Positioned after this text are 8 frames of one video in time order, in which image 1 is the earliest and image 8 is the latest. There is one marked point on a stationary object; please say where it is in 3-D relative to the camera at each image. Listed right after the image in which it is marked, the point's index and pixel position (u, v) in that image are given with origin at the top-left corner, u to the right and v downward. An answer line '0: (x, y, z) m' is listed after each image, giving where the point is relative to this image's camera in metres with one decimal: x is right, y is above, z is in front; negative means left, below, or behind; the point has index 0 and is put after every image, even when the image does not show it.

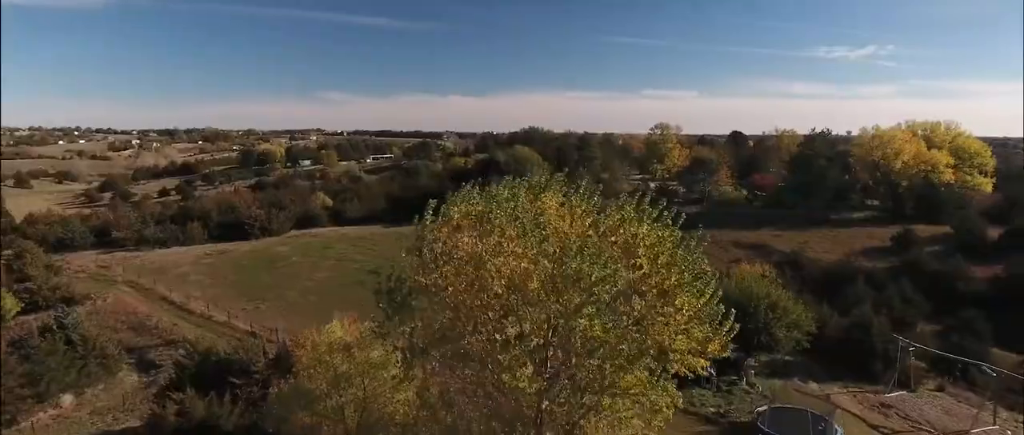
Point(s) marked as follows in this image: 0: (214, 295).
0: (-6.9, -1.9, +15.0) m
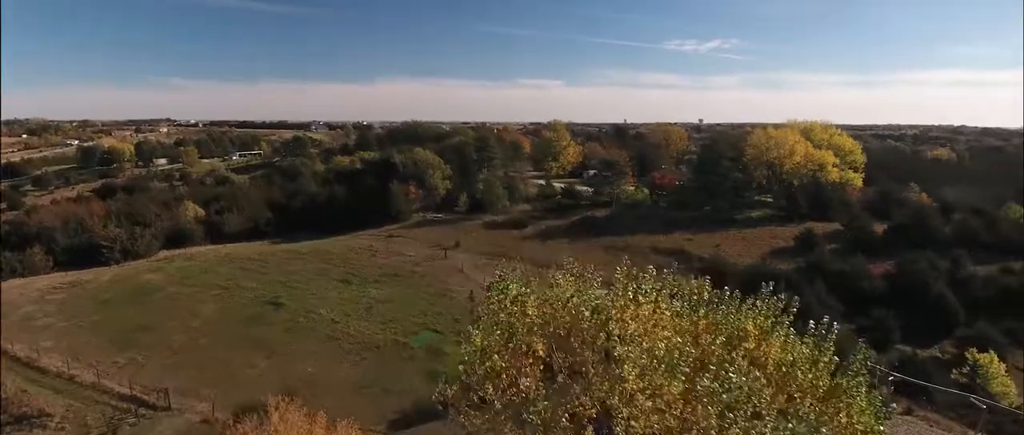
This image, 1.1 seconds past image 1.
0: (-8.9, -2.3, +12.8) m
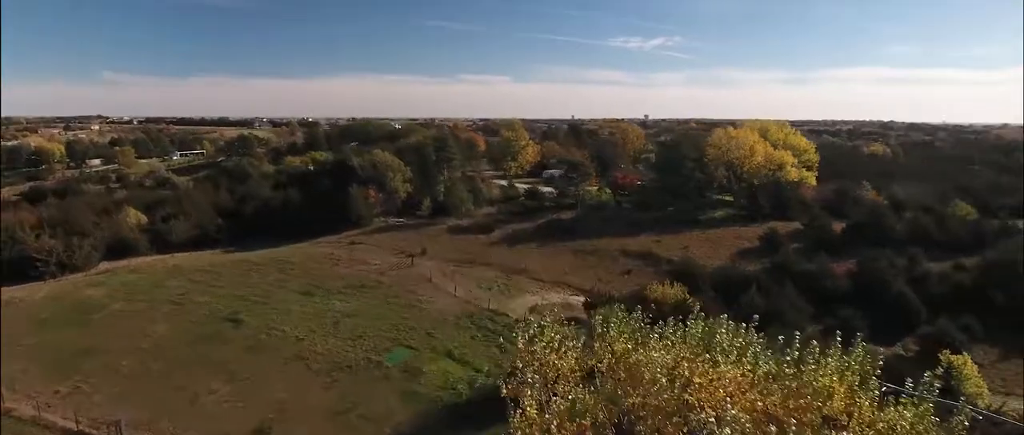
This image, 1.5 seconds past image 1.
0: (-9.5, -2.5, +11.8) m
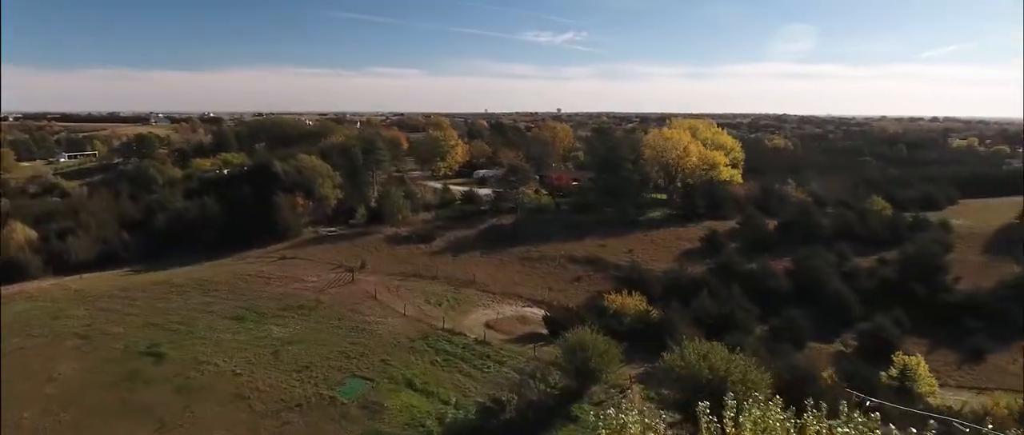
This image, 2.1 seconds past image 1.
0: (-10.4, -2.9, +10.1) m
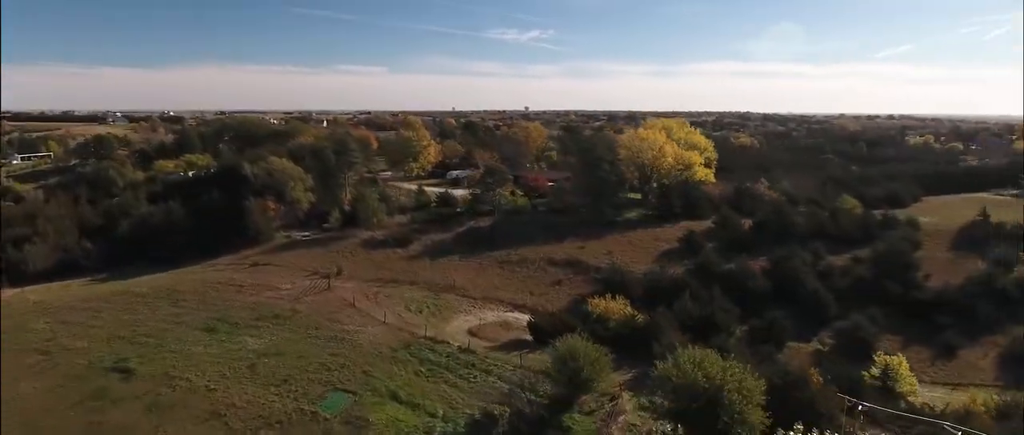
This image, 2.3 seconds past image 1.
0: (-6.8, -2.2, +16.2) m
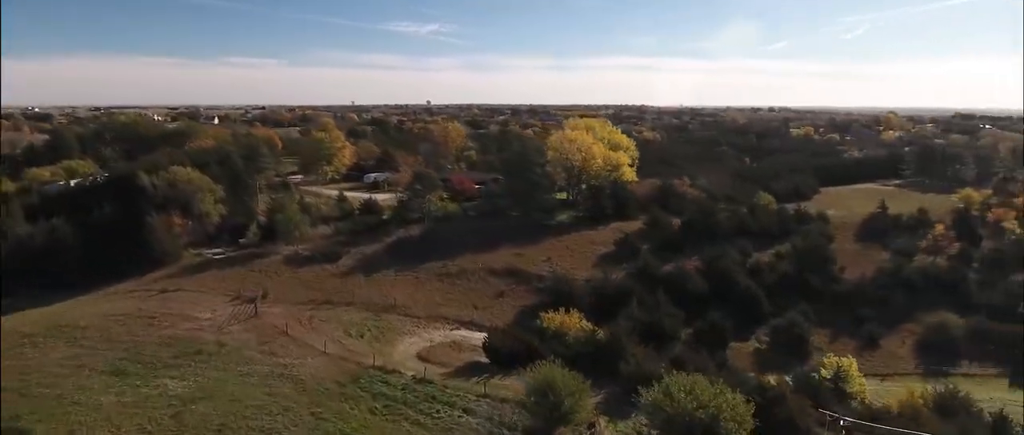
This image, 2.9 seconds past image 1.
0: (-7.4, -2.9, +13.9) m
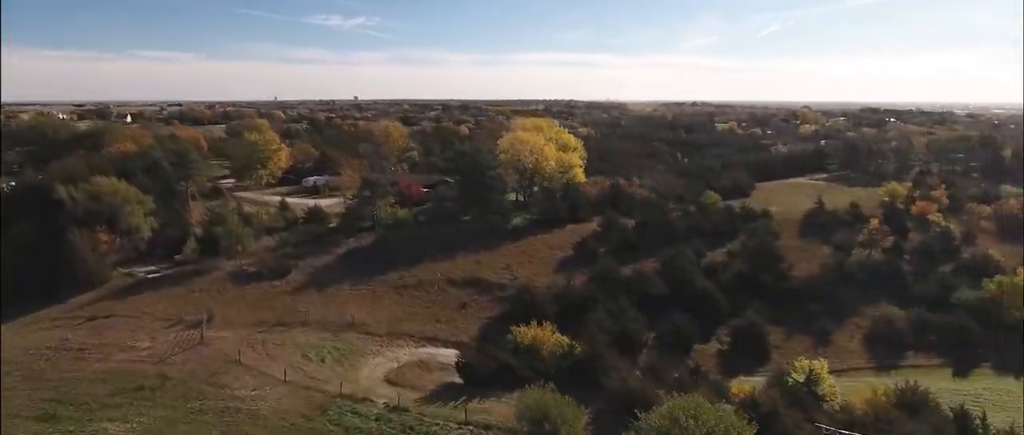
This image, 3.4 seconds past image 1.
0: (-7.5, -3.5, +12.2) m
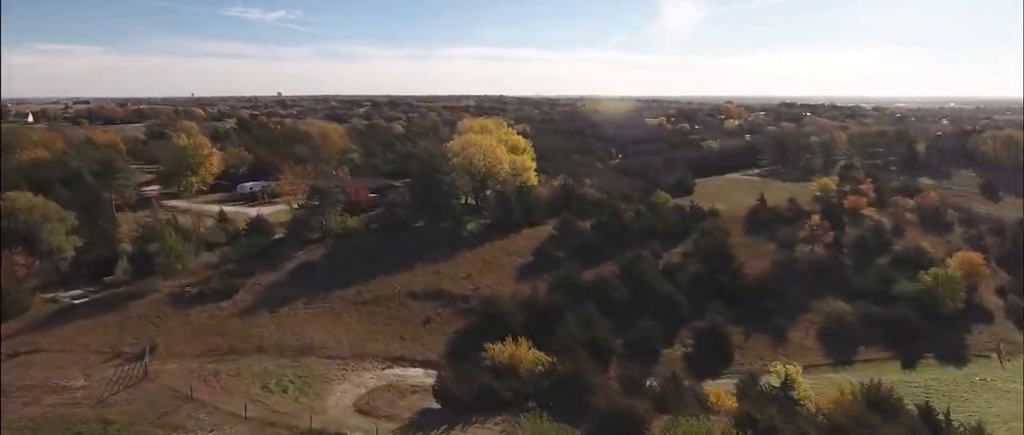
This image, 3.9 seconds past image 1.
0: (-7.3, -4.1, +10.6) m
